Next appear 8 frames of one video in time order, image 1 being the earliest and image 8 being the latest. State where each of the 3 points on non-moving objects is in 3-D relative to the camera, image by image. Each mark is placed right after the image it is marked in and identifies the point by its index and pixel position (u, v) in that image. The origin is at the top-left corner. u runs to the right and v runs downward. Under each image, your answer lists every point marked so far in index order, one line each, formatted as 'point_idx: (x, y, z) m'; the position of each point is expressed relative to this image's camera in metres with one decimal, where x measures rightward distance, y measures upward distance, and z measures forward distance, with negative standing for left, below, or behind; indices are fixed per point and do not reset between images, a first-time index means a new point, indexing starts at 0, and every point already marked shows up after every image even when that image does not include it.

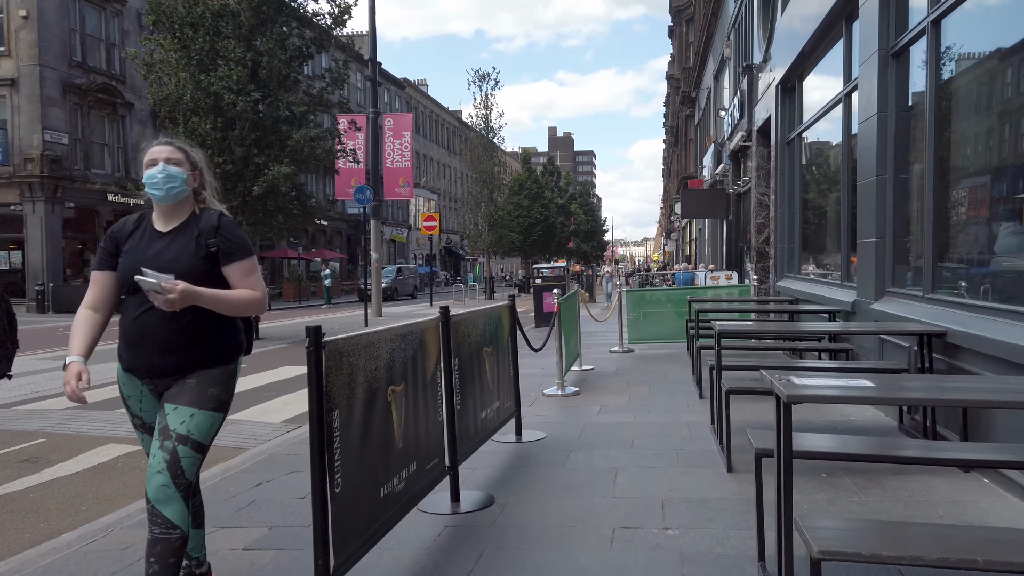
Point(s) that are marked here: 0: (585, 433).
0: (+0.7, -1.3, +6.5) m
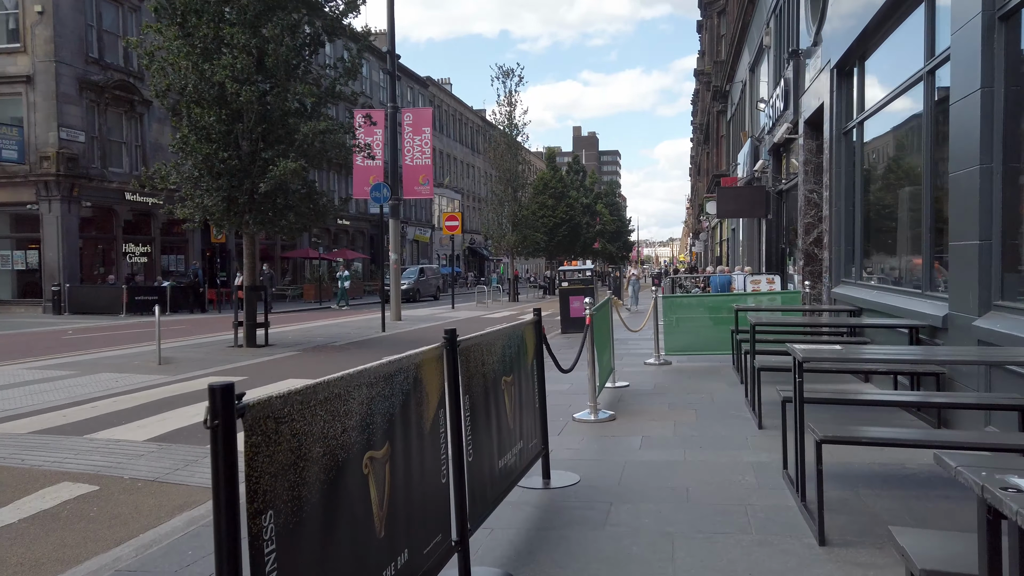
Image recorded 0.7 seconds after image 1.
0: (+0.9, -1.4, +5.3) m
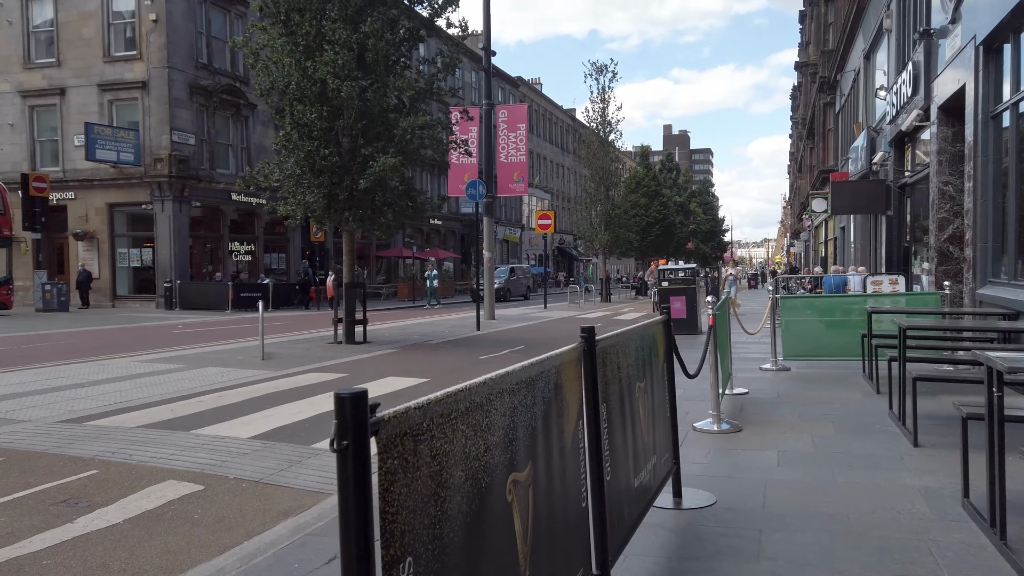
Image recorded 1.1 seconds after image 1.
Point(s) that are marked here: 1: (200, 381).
0: (+1.7, -1.4, +4.7) m
1: (-4.0, -1.2, +9.4) m
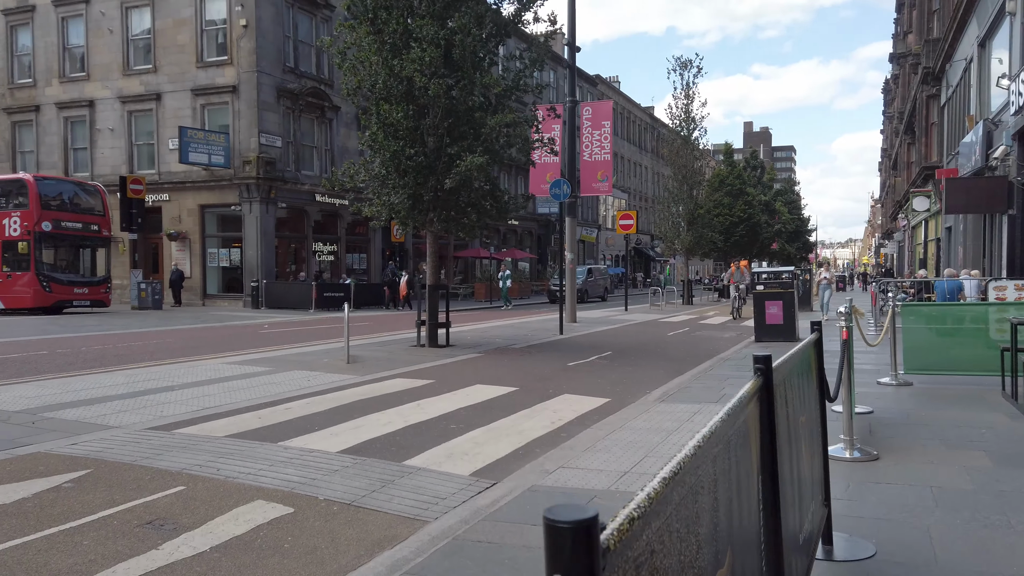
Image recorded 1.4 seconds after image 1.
0: (+2.3, -1.4, +3.9) m
1: (-2.8, -1.2, +9.2) m
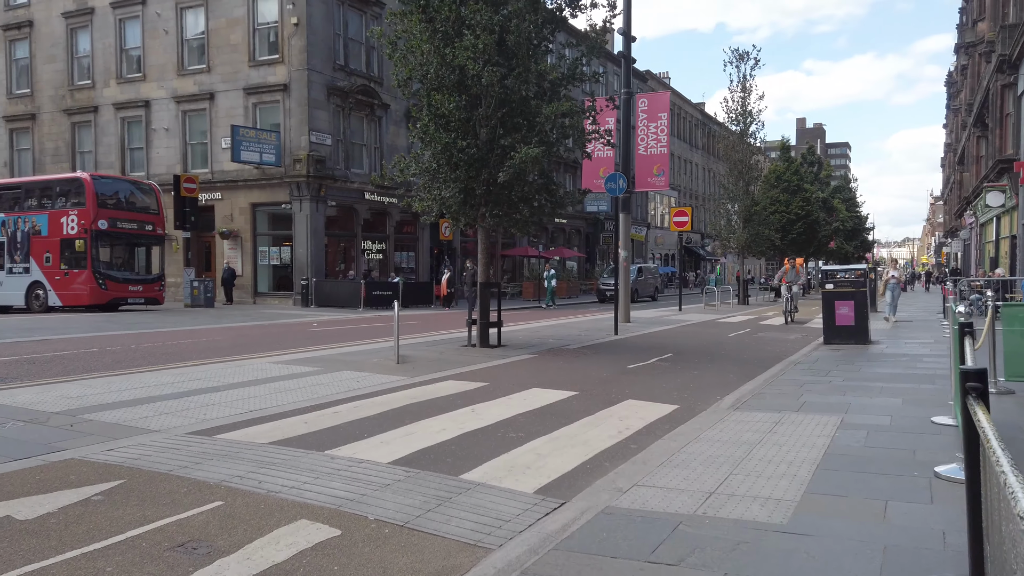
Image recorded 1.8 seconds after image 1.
0: (+2.7, -1.4, +3.2) m
1: (-2.1, -1.2, +8.8) m
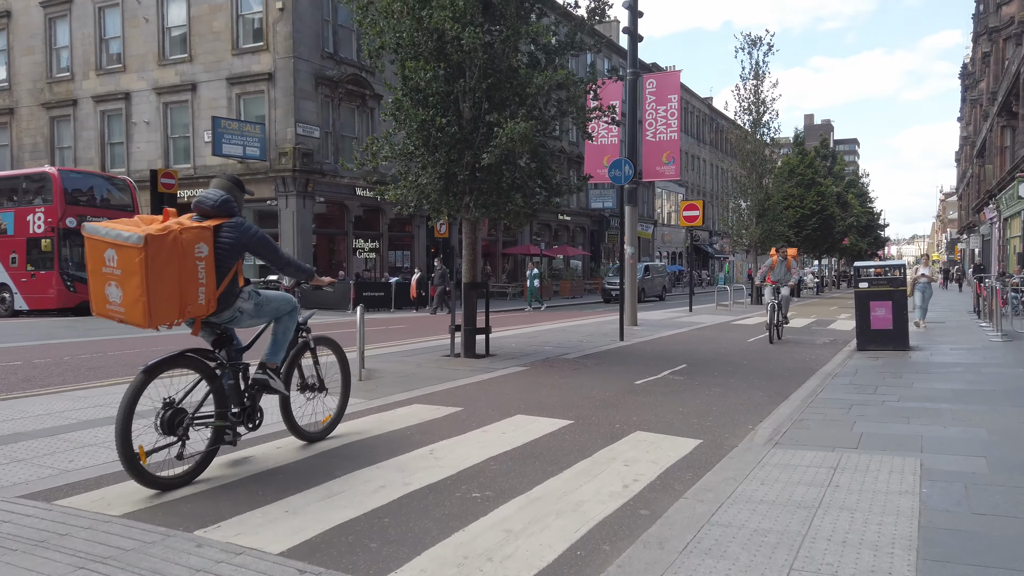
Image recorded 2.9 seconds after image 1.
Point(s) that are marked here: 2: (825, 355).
0: (+2.4, -1.4, +1.4) m
1: (-2.3, -1.2, +7.0) m
2: (+5.8, -1.2, +13.5) m
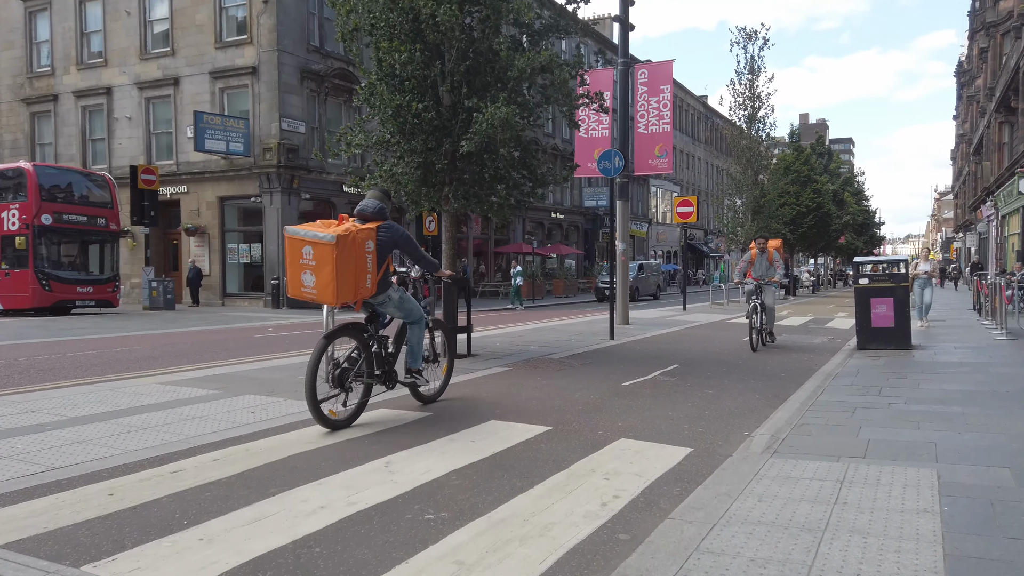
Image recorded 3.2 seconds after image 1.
0: (+2.2, -1.4, +0.8) m
1: (-2.6, -1.2, +6.4) m
2: (+5.5, -1.2, +12.9) m
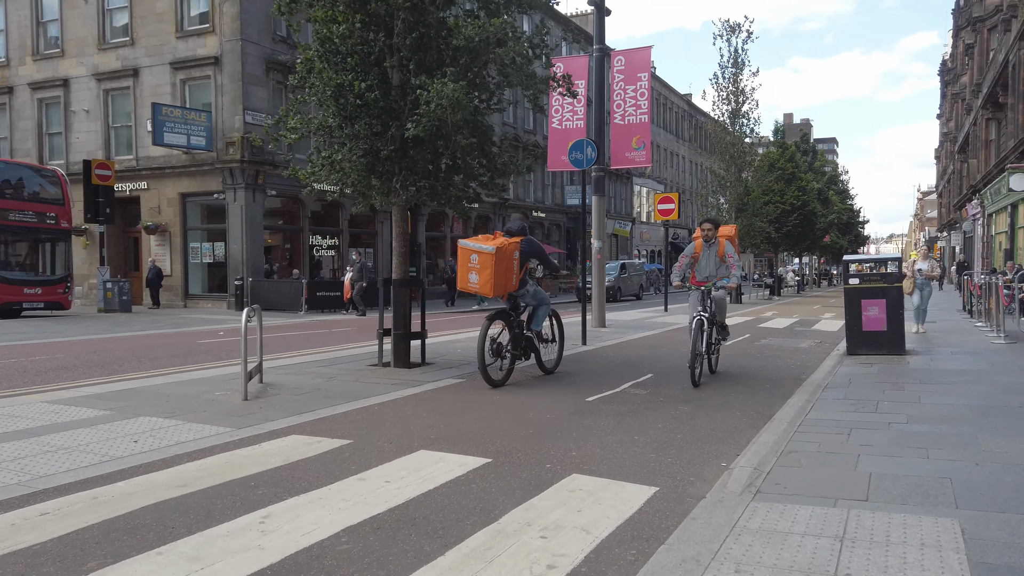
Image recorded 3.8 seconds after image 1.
0: (+1.8, -1.4, -0.3) m
1: (-3.1, -1.2, +5.3) m
2: (+4.9, -1.2, +11.9) m
